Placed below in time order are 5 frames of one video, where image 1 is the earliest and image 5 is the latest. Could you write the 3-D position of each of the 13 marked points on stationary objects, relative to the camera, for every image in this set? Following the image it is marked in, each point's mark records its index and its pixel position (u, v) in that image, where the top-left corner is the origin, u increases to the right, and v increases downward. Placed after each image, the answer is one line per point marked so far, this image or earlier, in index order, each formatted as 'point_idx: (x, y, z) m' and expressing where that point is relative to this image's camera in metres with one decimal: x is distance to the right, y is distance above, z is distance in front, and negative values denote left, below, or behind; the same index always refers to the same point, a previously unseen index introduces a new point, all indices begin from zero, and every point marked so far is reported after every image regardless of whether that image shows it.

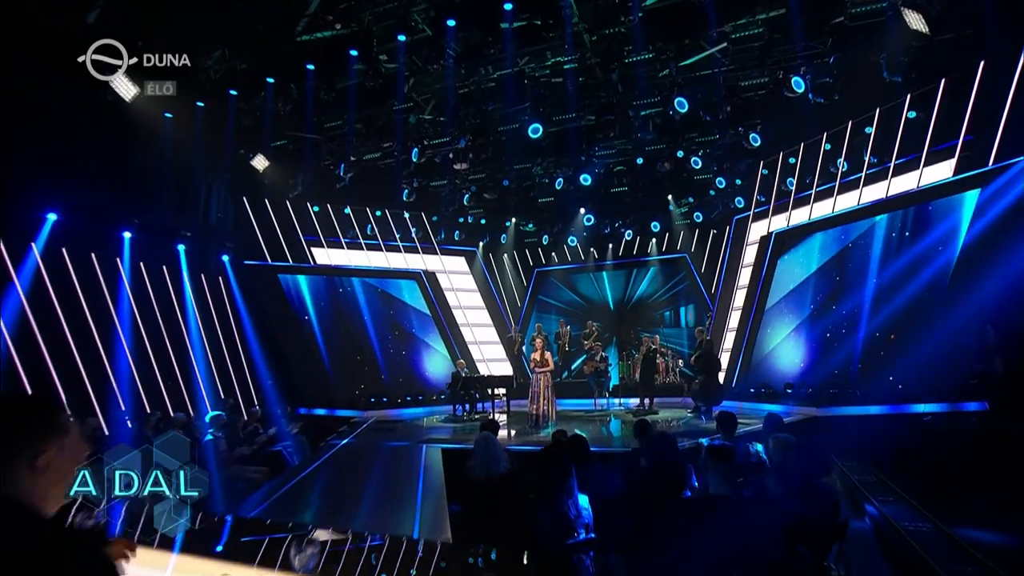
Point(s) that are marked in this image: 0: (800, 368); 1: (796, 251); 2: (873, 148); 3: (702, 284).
0: (+5.8, -1.5, +10.4) m
1: (+6.0, +0.9, +10.6) m
2: (+6.7, +2.6, +9.4) m
3: (+5.1, +0.1, +13.7) m
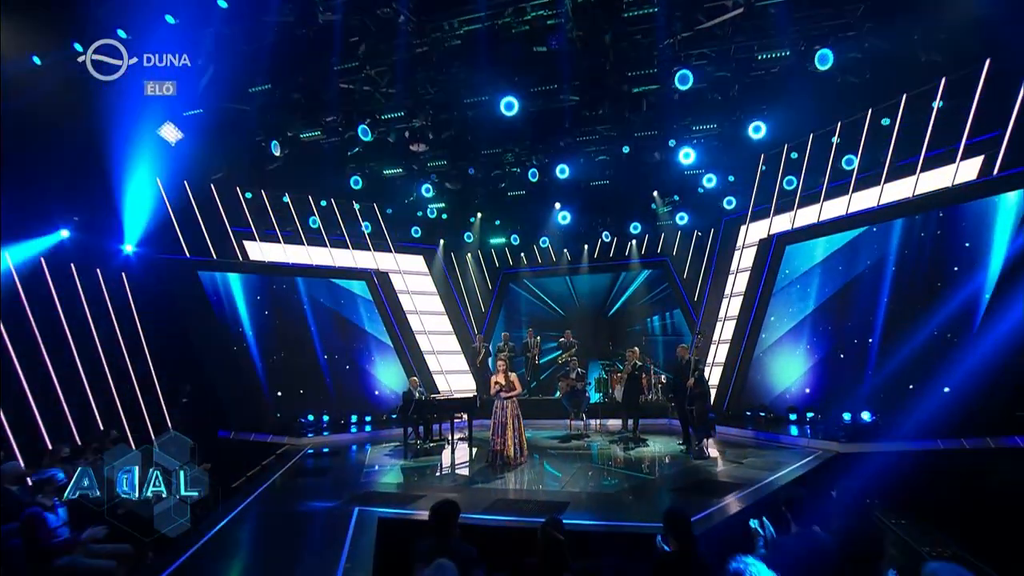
0: (+5.2, -1.7, +9.1) m
1: (+5.4, +0.7, +9.4) m
2: (+6.2, +2.4, +8.3) m
3: (+4.2, -0.1, +12.5) m
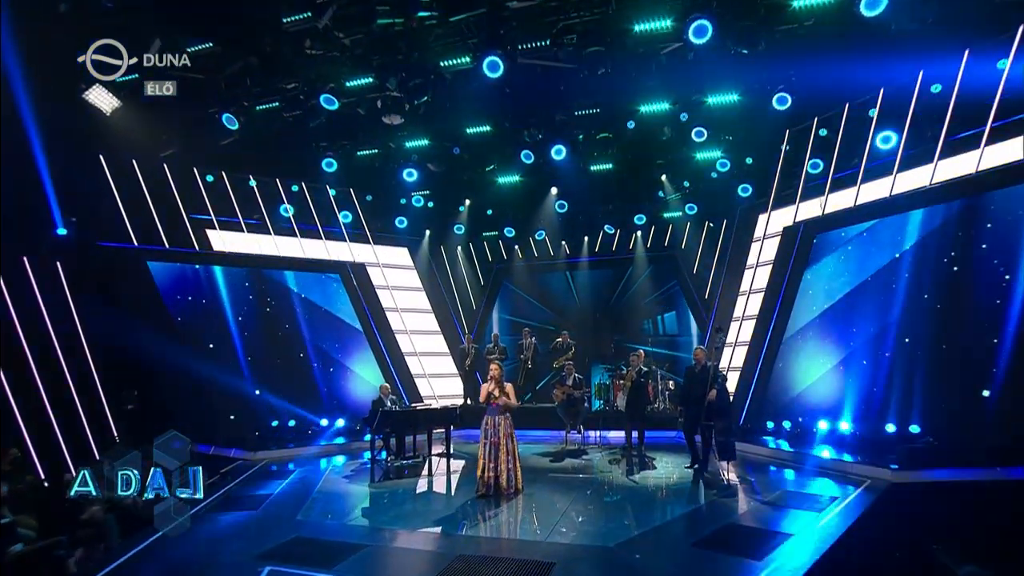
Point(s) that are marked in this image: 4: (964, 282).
0: (+4.9, -1.6, +7.9) m
1: (+5.2, +0.8, +8.2) m
2: (+6.0, +2.4, +7.0) m
3: (+4.0, 0.0, +11.2) m
4: (+5.7, +0.1, +6.4) m
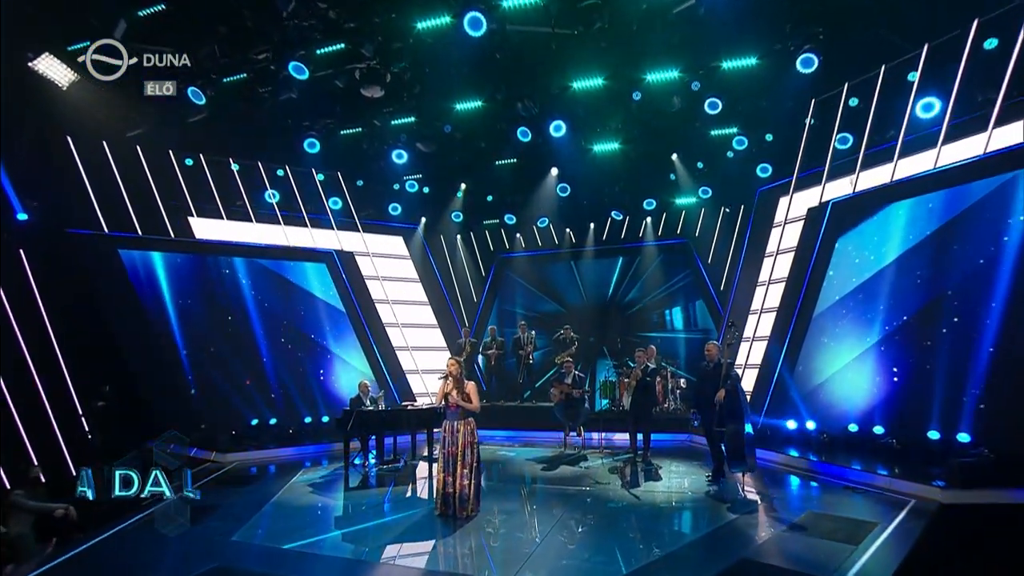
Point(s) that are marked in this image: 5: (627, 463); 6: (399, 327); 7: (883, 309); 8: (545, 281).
0: (+4.8, -1.5, +7.0) m
1: (+5.0, +0.9, +7.2) m
2: (+5.9, +2.6, +6.0) m
3: (+4.0, +0.2, +10.3) m
4: (+5.5, +0.2, +5.4) m
5: (+1.7, -2.5, +7.5) m
6: (-2.5, -0.9, +11.7) m
7: (+5.0, -0.3, +6.9) m
8: (+0.8, +0.2, +11.9) m
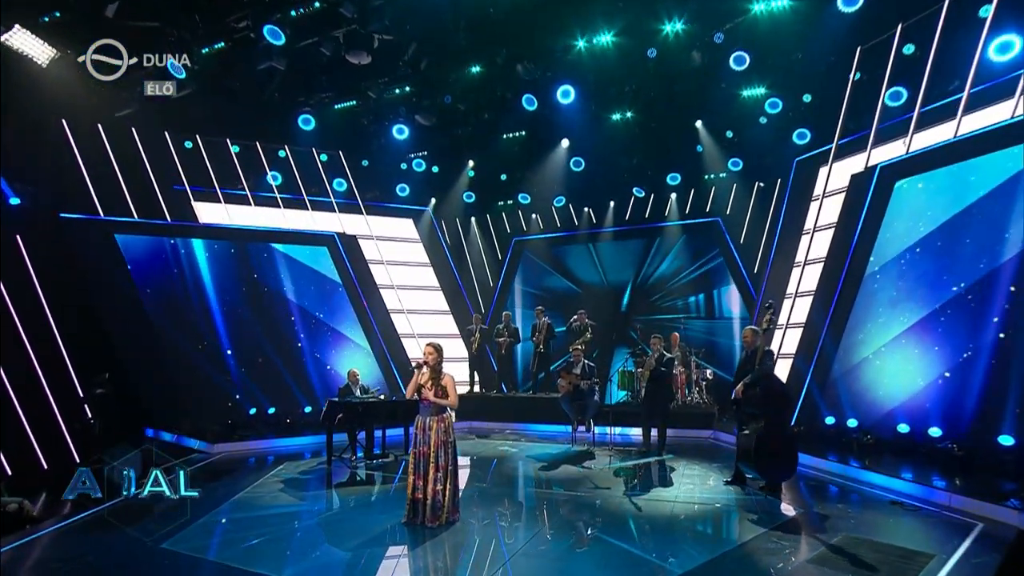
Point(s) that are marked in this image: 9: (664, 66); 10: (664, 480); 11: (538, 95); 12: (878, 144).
0: (+4.7, -1.2, +6.0) m
1: (+5.0, +1.2, +6.1) m
2: (+5.7, +2.8, +4.8) m
3: (+4.2, +0.5, +9.3) m
4: (+5.3, +0.4, +4.4) m
5: (+1.7, -2.3, +6.7) m
6: (-2.2, -0.6, +11.2) m
7: (+4.9, -0.1, +5.9) m
8: (+1.0, +0.5, +11.1) m
9: (+2.2, +3.2, +7.4) m
10: (+1.8, -2.2, +6.1) m
11: (+0.4, +3.1, +8.2) m
12: (+5.1, +2.0, +7.2) m
